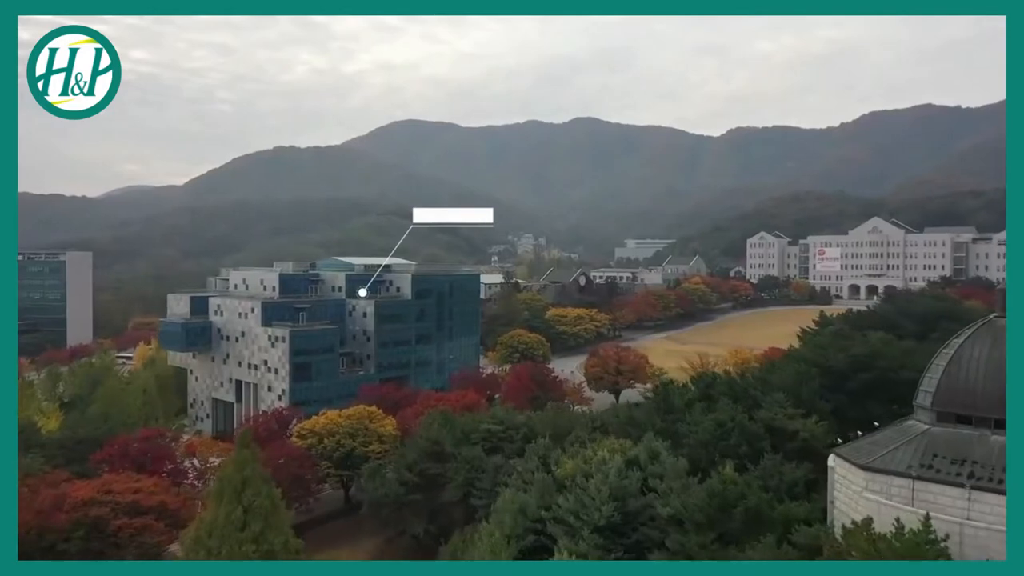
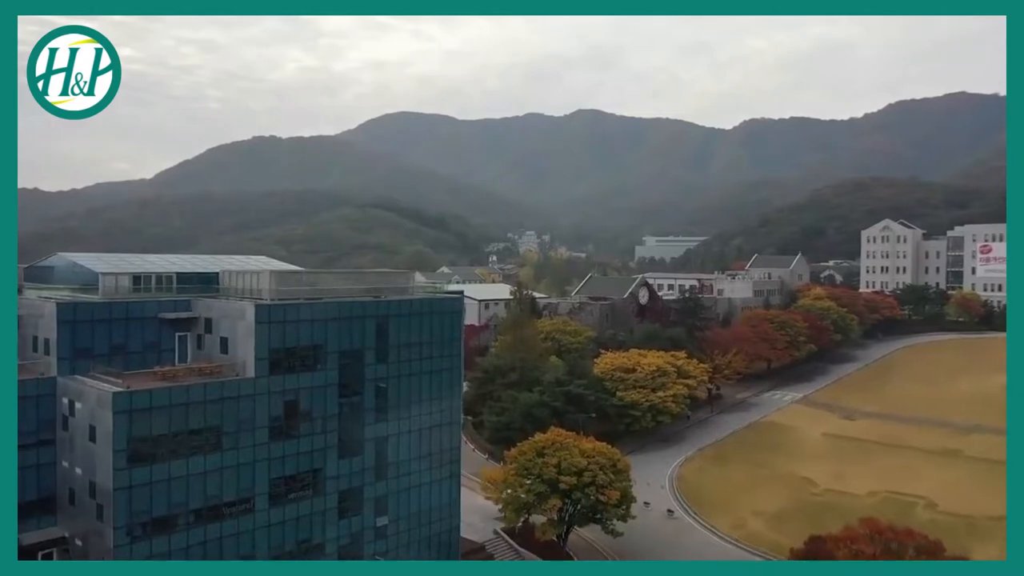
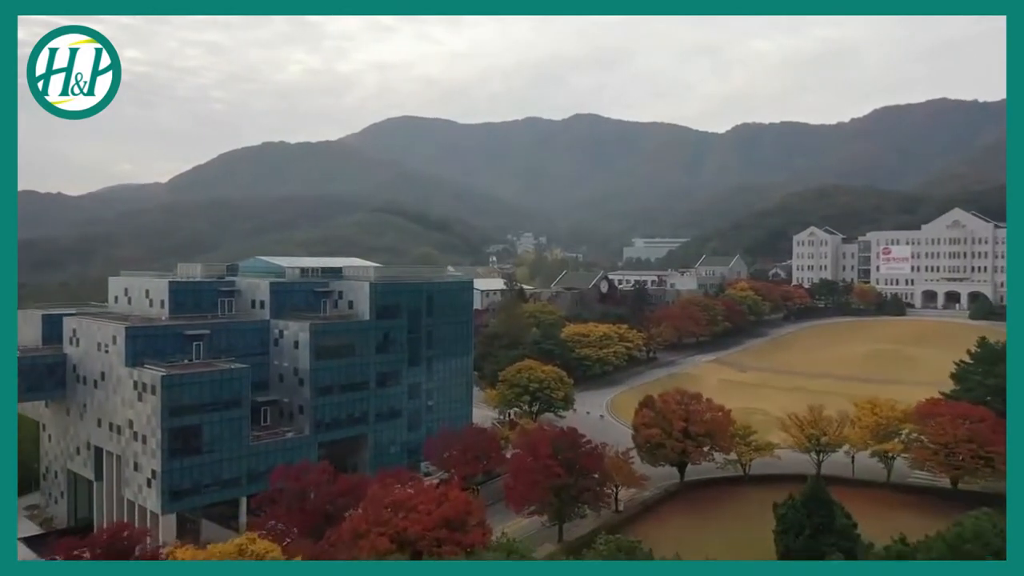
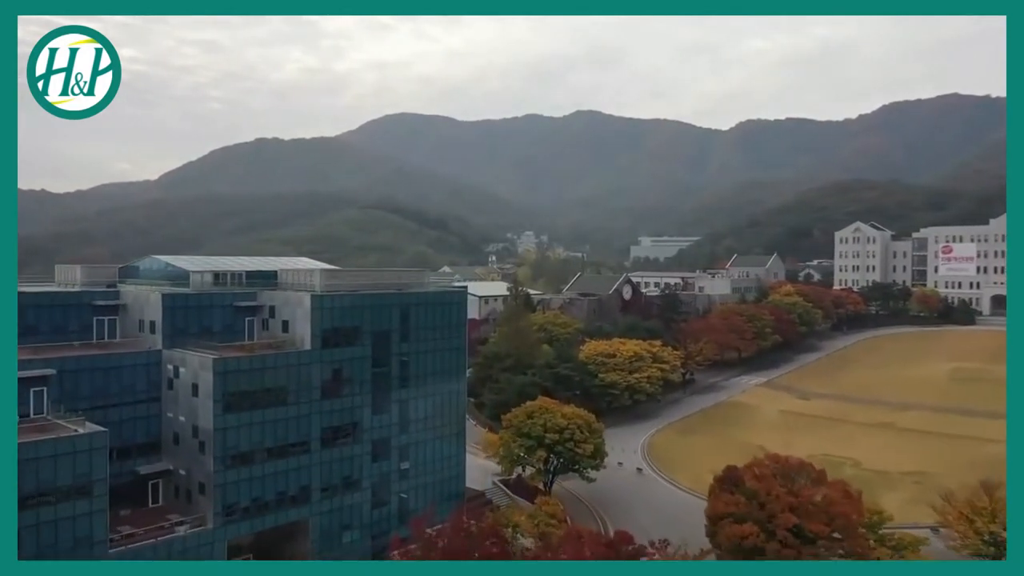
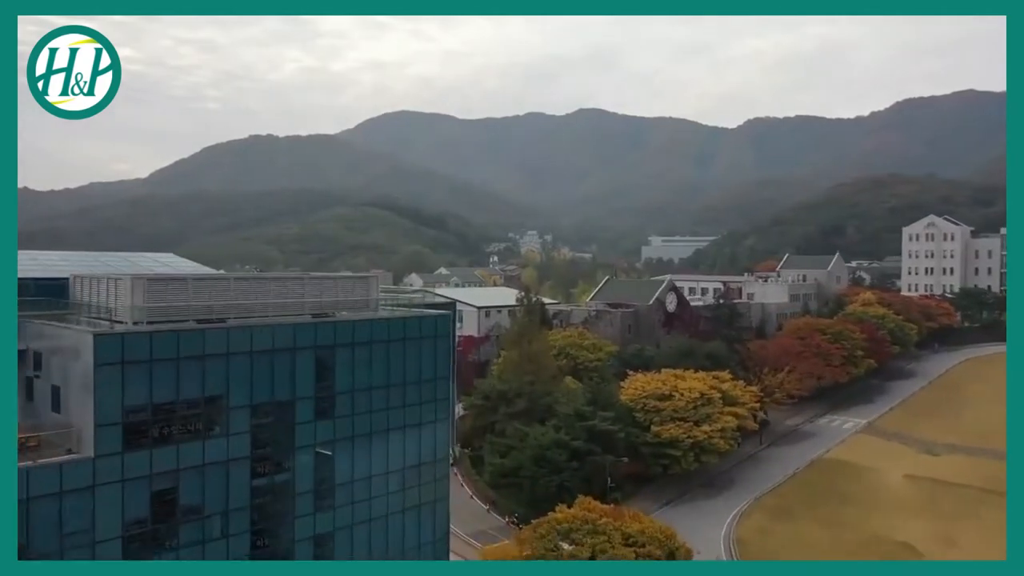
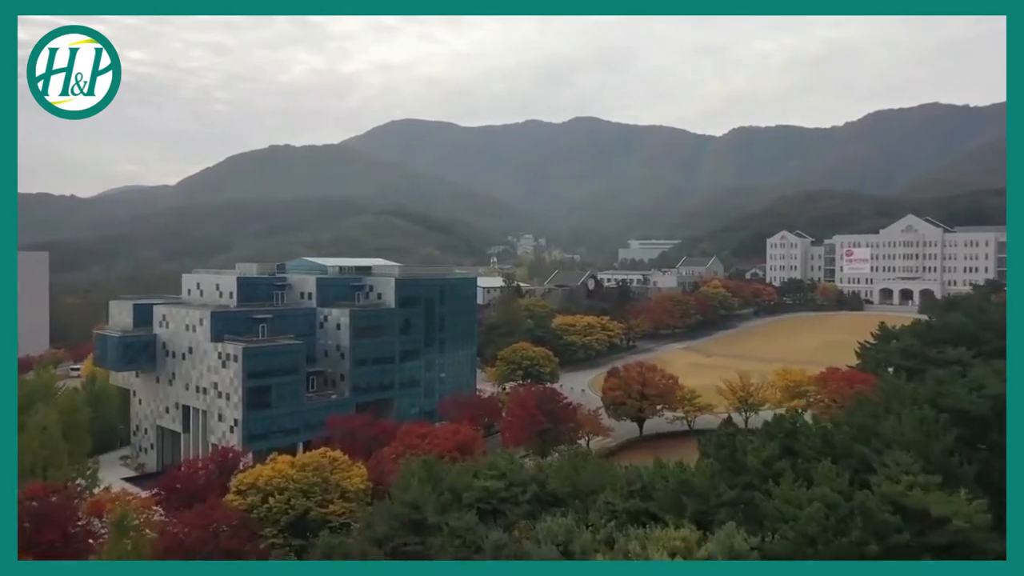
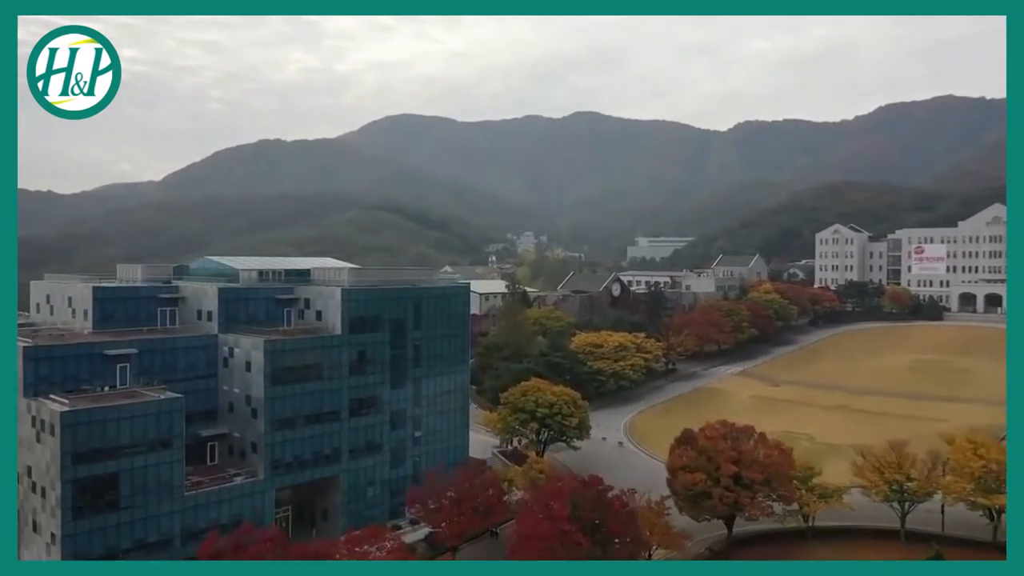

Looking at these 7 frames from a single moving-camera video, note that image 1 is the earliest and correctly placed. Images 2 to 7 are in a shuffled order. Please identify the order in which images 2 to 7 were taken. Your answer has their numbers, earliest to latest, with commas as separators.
6, 3, 7, 4, 2, 5
